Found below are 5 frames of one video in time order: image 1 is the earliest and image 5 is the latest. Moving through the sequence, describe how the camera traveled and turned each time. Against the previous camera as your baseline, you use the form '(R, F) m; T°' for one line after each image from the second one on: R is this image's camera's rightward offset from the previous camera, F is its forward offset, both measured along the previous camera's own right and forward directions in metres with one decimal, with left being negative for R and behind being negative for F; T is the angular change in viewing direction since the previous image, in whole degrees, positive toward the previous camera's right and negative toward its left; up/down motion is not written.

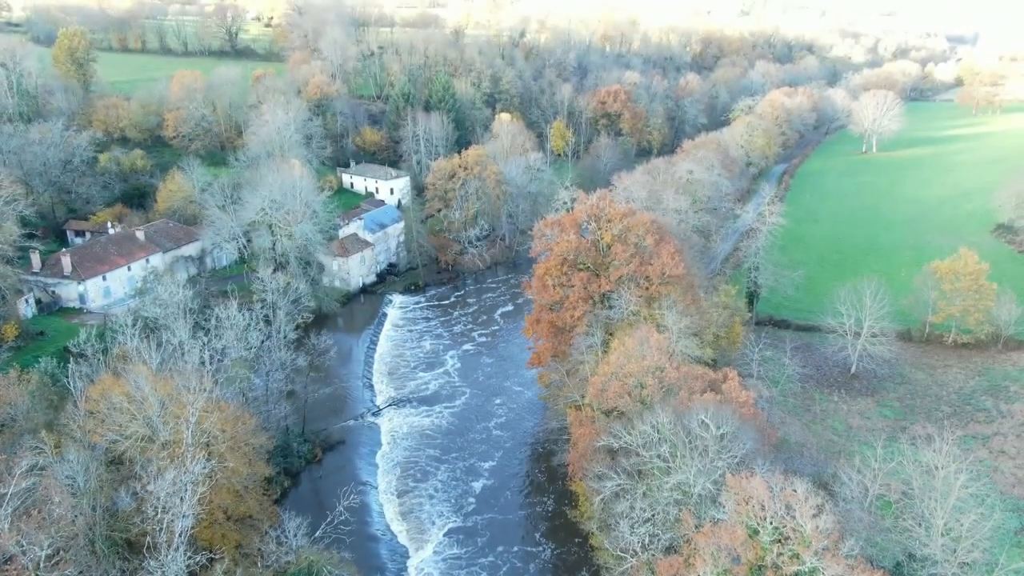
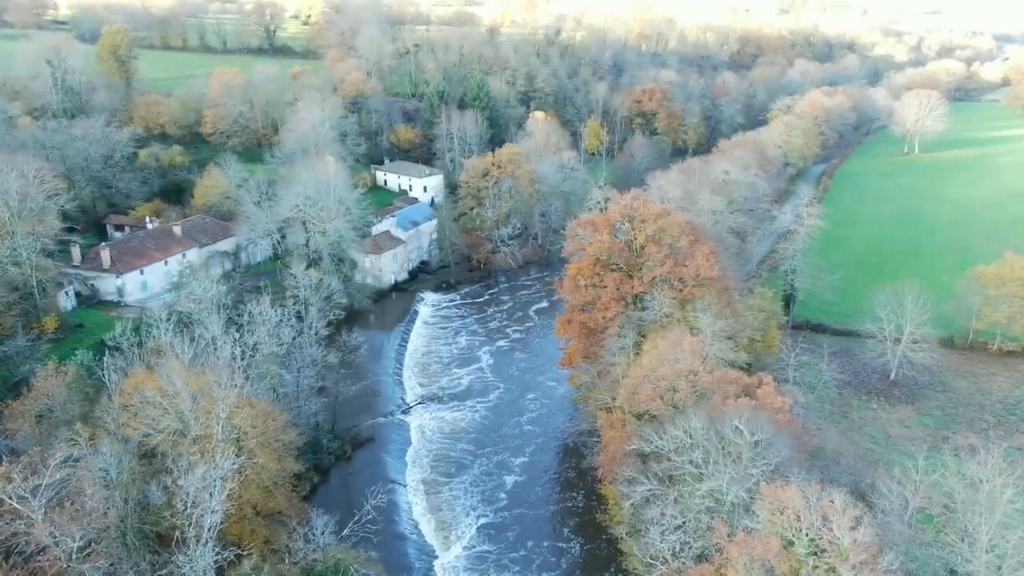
(0.0, +0.3) m; -2°
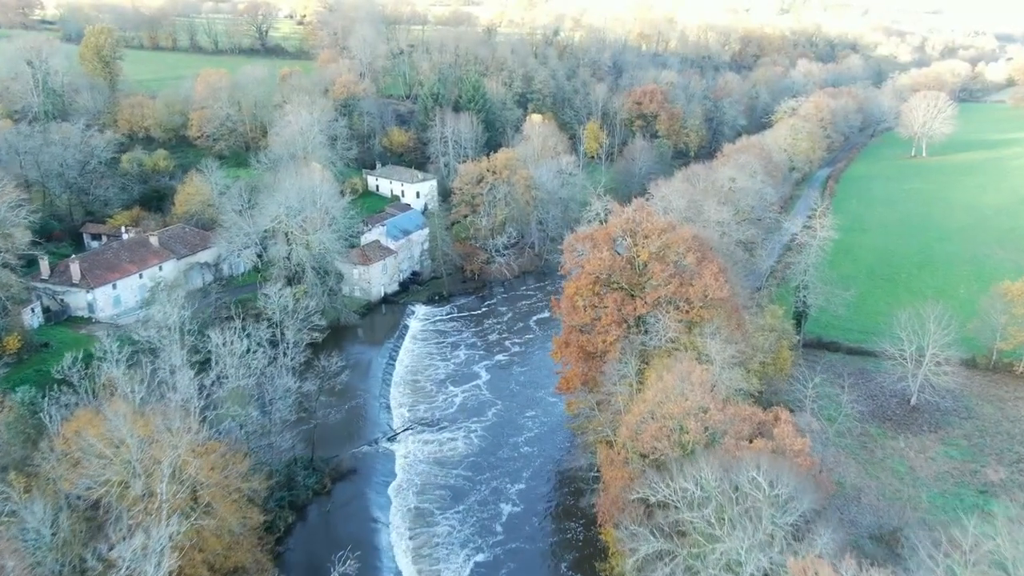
(+0.3, +2.8) m; 0°
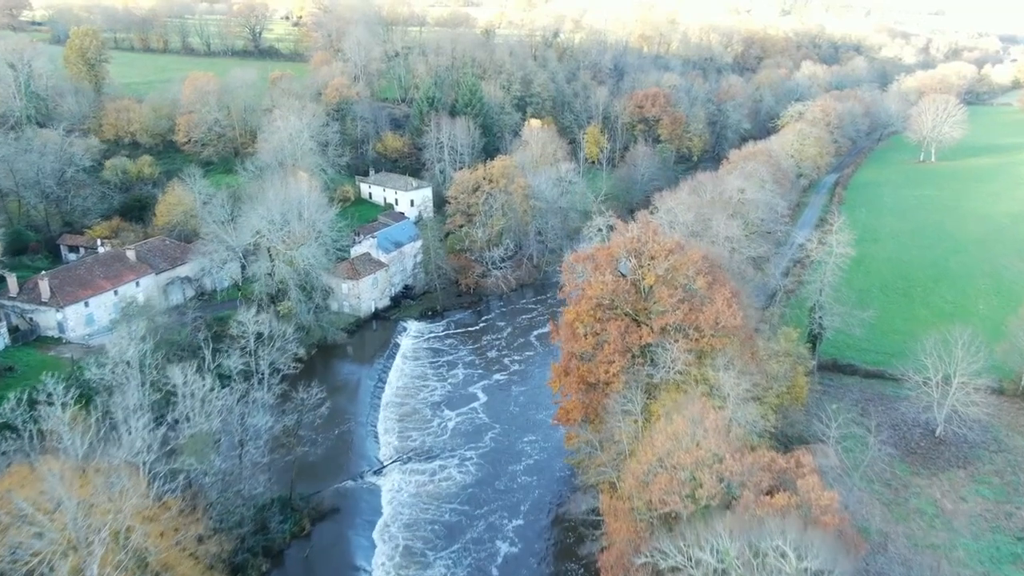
(+0.2, +2.7) m; 0°
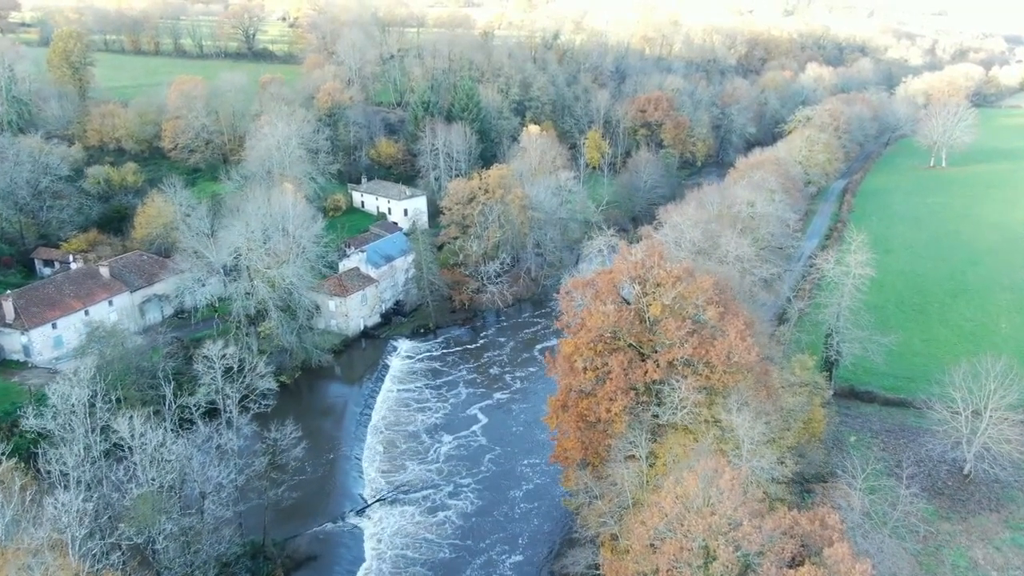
(+0.4, +2.8) m; 0°
